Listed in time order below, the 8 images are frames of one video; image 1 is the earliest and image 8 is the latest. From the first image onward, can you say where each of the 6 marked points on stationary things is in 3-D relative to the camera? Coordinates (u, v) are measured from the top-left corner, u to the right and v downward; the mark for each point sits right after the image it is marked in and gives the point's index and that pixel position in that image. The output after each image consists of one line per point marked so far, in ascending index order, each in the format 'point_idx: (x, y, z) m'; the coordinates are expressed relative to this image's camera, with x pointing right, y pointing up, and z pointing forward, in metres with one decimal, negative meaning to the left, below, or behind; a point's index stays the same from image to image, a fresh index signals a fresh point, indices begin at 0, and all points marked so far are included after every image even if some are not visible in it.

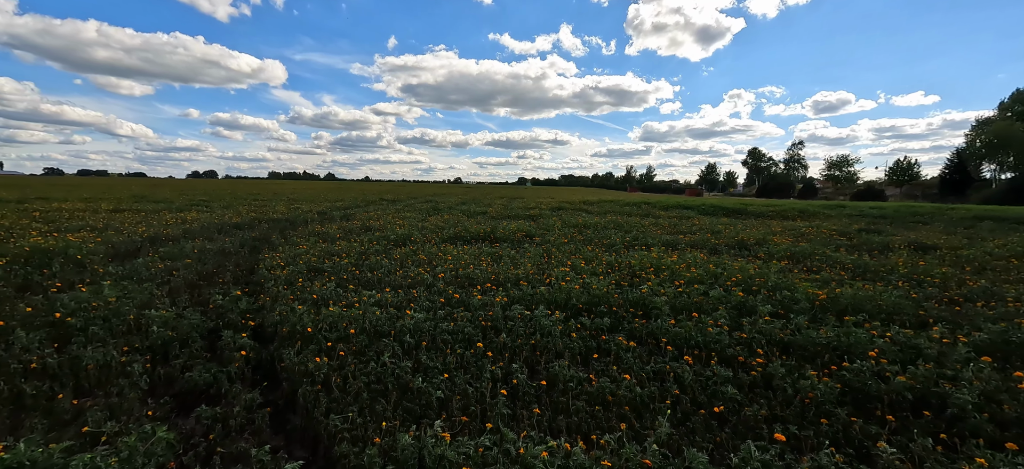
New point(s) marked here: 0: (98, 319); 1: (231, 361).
0: (-7.3, -1.5, +7.6) m
1: (-4.0, -1.8, +6.1) m
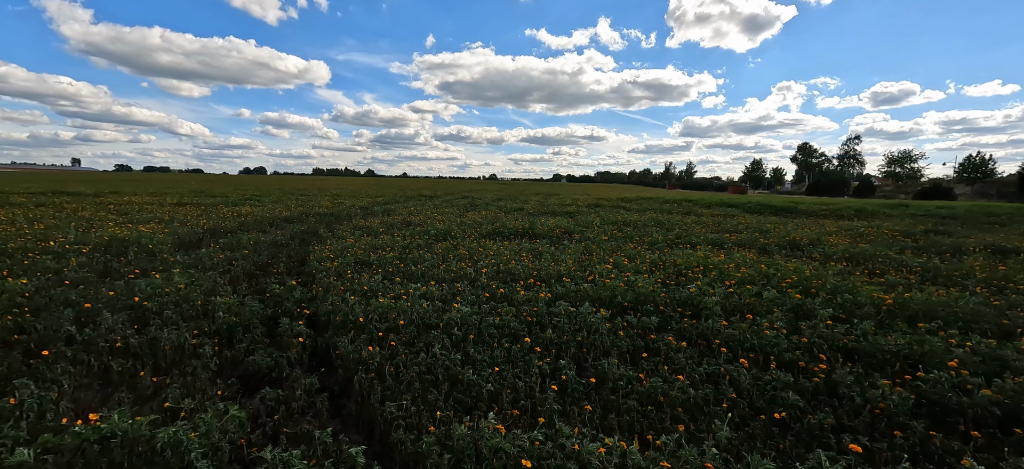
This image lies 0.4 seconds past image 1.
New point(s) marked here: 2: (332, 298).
0: (-6.5, -1.3, +8.2) m
1: (-3.3, -1.7, +6.4) m
2: (-3.5, -1.2, +8.4) m
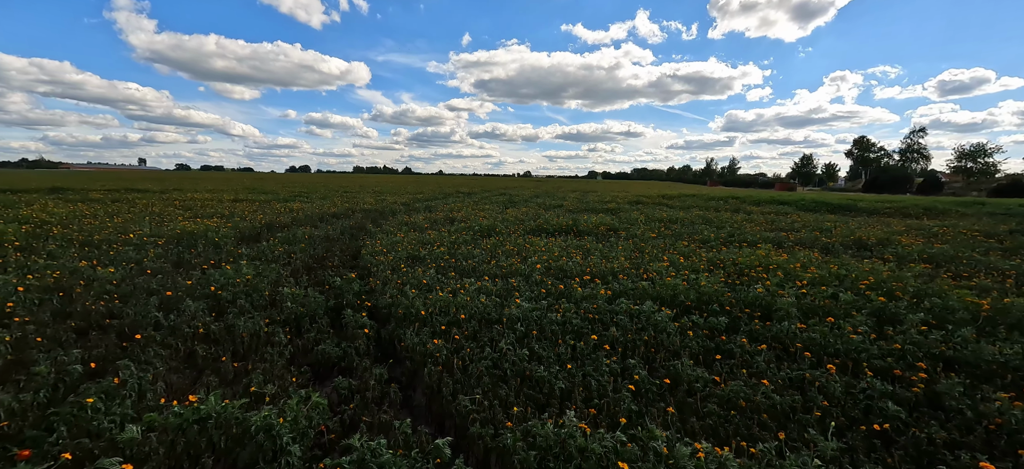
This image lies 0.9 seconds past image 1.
0: (-5.4, -1.2, +8.6) m
1: (-2.4, -1.6, +6.6) m
2: (-2.4, -1.1, +8.6) m
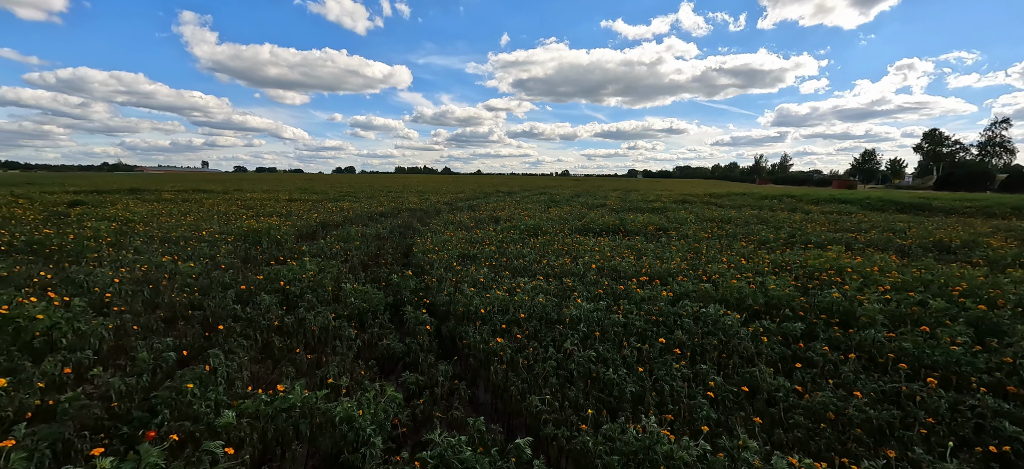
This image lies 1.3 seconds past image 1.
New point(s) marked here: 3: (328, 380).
0: (-4.3, -1.1, +9.1) m
1: (-1.5, -1.6, +6.8) m
2: (-1.3, -1.1, +8.7) m
3: (-2.2, -1.7, +5.1) m
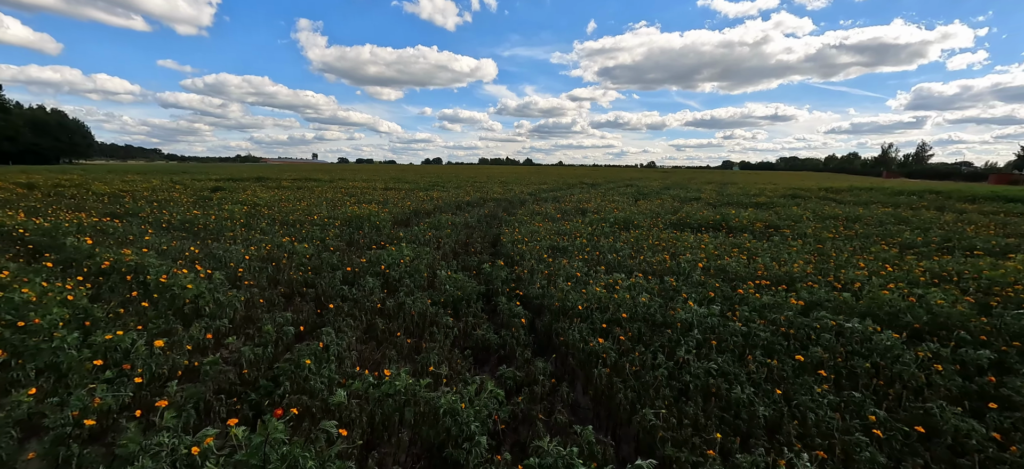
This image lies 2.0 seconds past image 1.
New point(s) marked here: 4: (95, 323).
0: (-2.3, -0.8, +9.4) m
1: (0.0, -1.4, +6.6) m
2: (+0.6, -0.9, +8.5) m
3: (-1.0, -1.6, +5.2) m
4: (-6.1, -1.3, +6.3) m
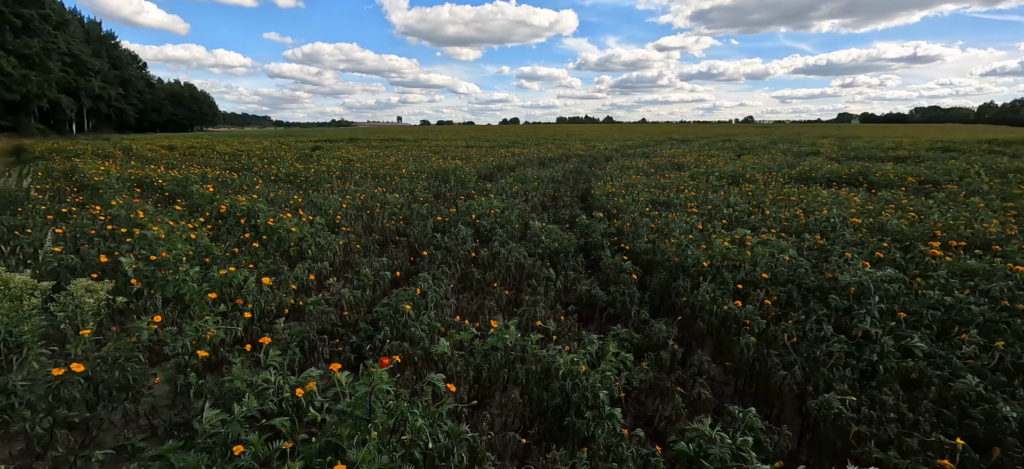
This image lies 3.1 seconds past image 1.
0: (-0.3, +0.2, +8.9) m
1: (+1.5, -0.6, +5.8) m
2: (+2.4, 0.0, +7.5) m
3: (+0.2, -0.9, +4.6) m
4: (-4.6, -0.4, +6.6) m
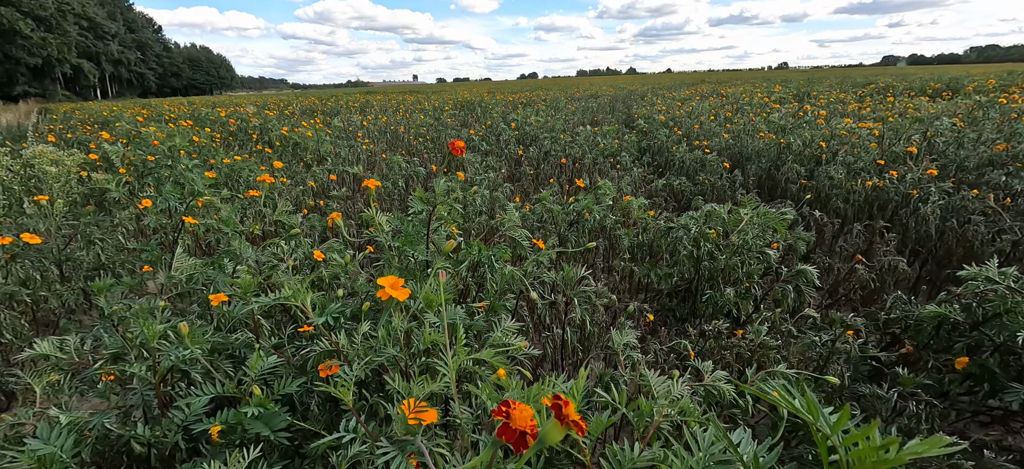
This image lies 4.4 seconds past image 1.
0: (+0.5, +1.8, +7.7) m
1: (+2.2, +0.7, +4.7) m
2: (+3.1, +1.5, +6.3) m
3: (+0.9, +0.3, +3.5) m
4: (-3.9, +1.0, +5.7) m
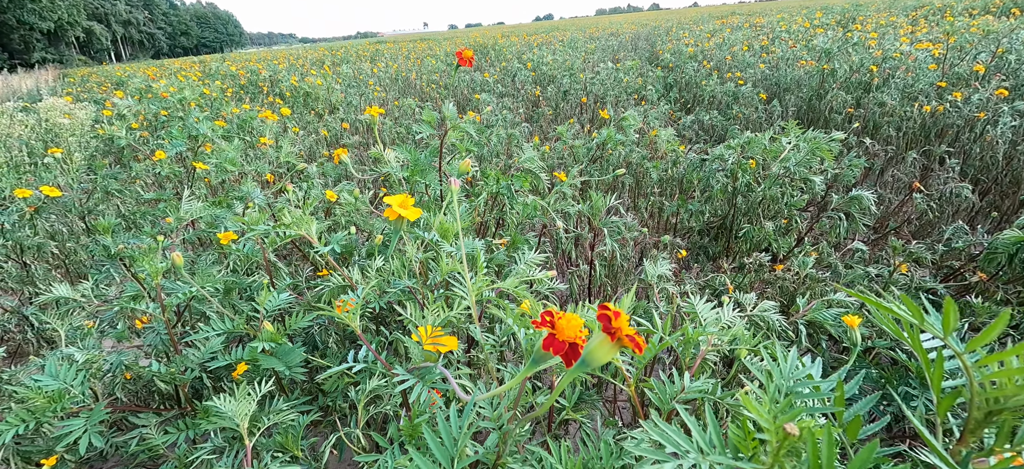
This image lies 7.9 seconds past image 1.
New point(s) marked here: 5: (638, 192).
0: (+0.8, +2.8, +7.3) m
1: (+2.4, +1.3, +4.3) m
2: (+3.3, +2.3, +5.8) m
3: (+1.0, +0.8, +3.3) m
4: (-3.7, +1.6, +5.6) m
5: (+0.8, +0.3, +2.9) m
